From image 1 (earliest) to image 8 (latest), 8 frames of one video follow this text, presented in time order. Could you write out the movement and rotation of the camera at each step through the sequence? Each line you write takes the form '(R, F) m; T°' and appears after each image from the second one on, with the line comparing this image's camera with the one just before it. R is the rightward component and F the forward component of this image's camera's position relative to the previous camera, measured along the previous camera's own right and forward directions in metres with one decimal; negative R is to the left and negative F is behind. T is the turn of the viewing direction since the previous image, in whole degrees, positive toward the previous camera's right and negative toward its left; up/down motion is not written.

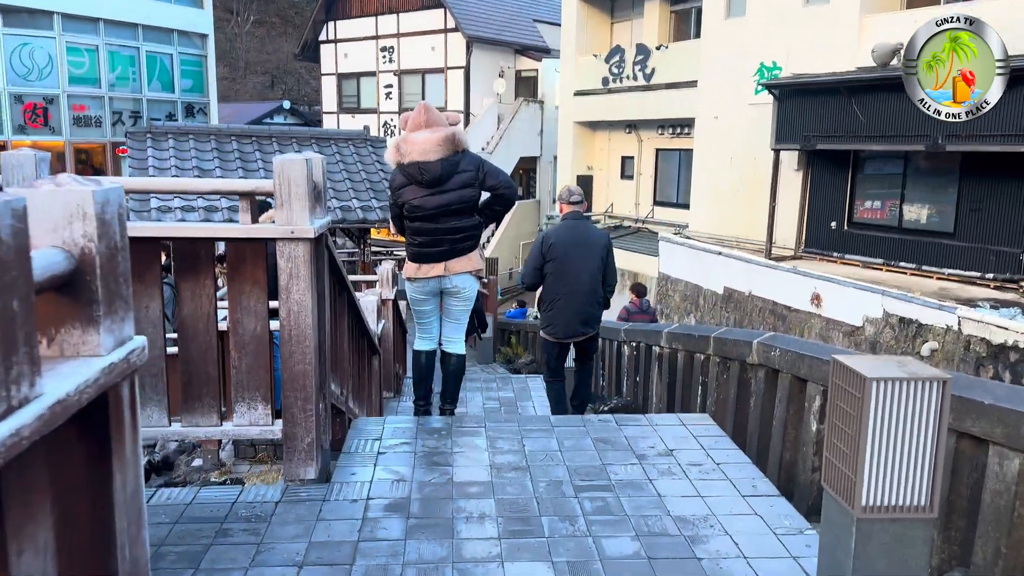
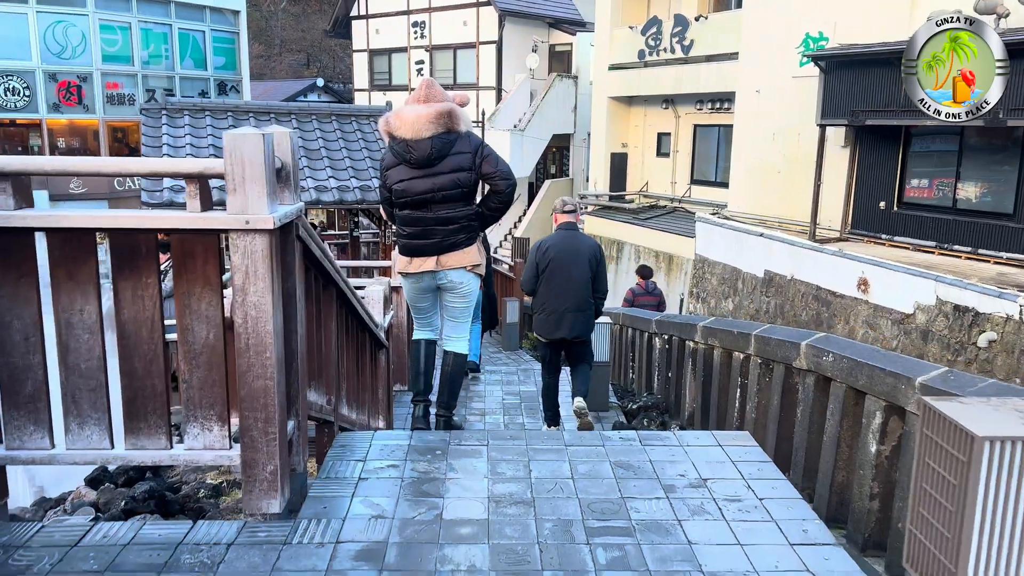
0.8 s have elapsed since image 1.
(+0.1, +0.5) m; -3°
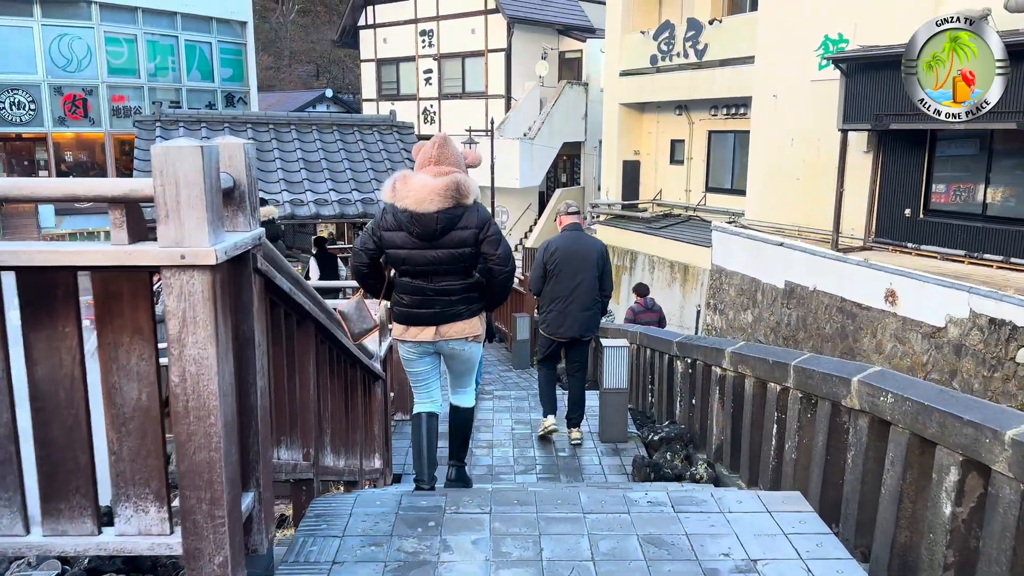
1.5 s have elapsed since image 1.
(0.0, +0.5) m; -1°
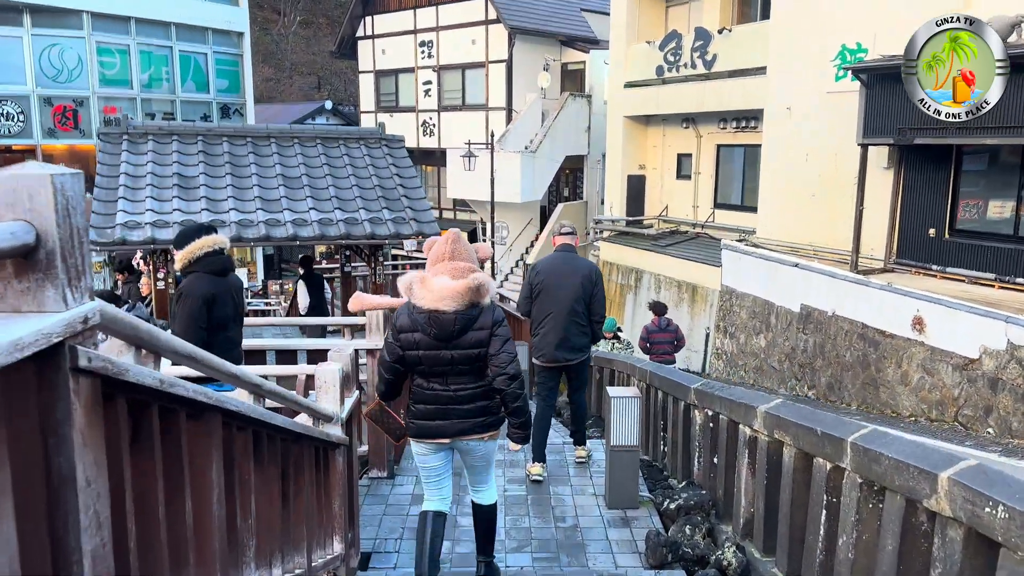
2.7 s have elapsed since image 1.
(+0.1, +0.7) m; 0°
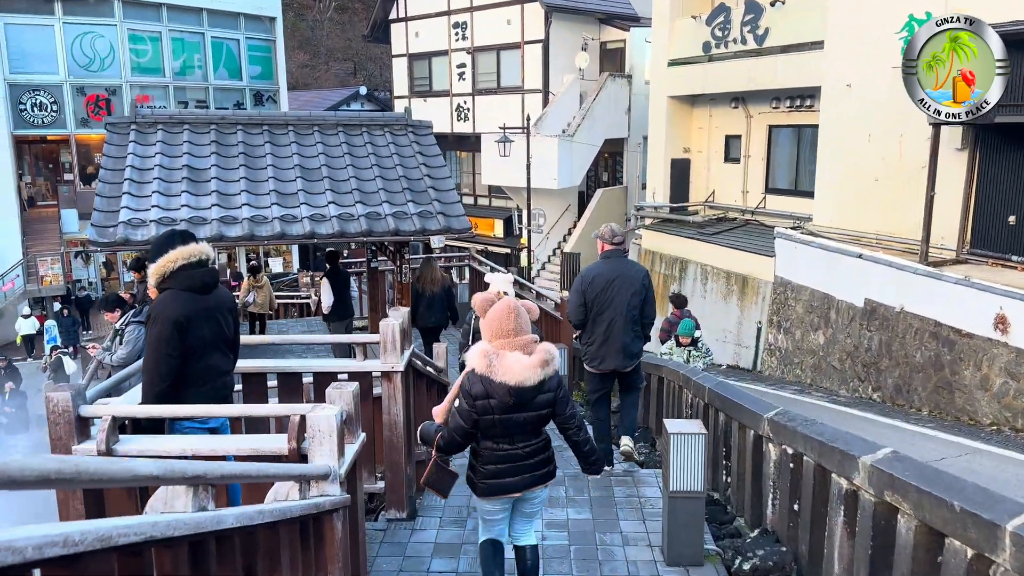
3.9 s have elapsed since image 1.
(0.0, +0.7) m; -3°
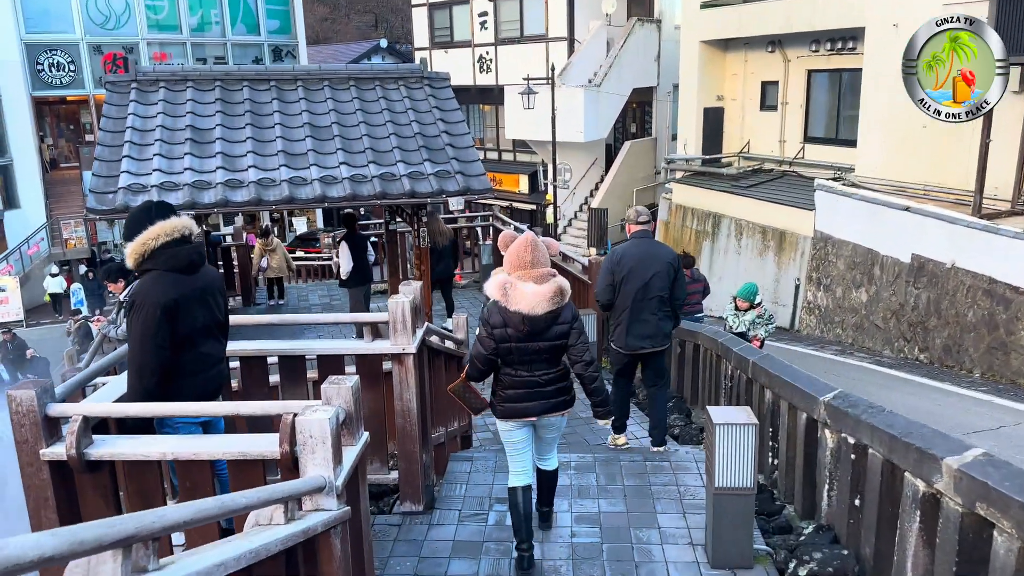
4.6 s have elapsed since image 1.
(0.0, +0.5) m; -2°
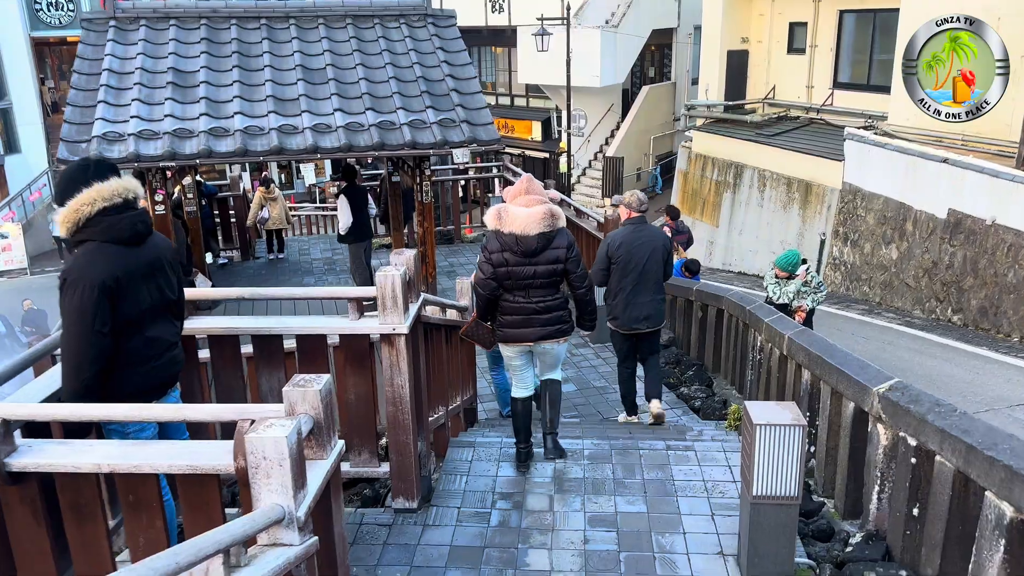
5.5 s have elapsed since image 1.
(0.0, +0.5) m; -1°
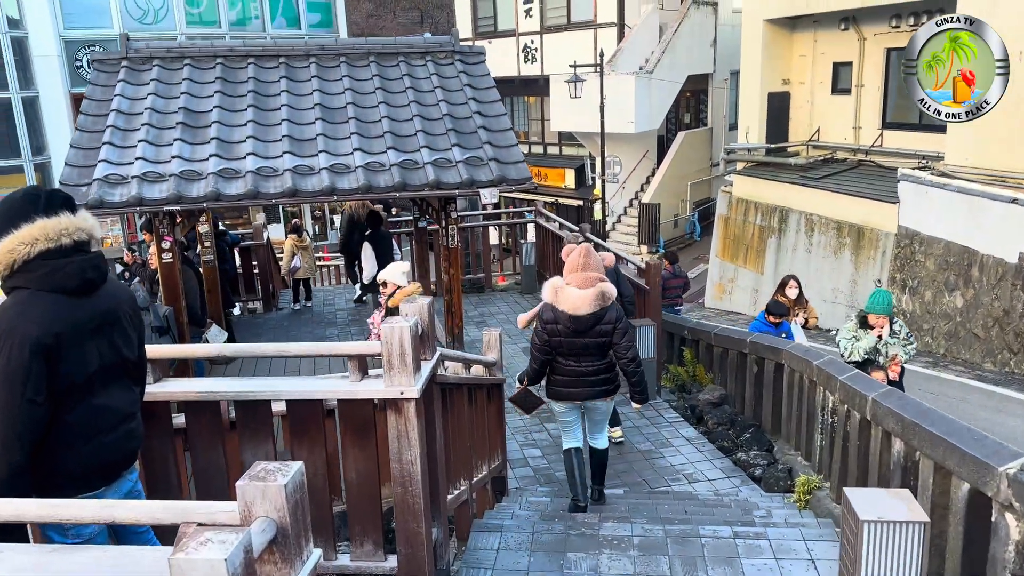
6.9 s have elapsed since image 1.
(0.0, +0.6) m; -2°
